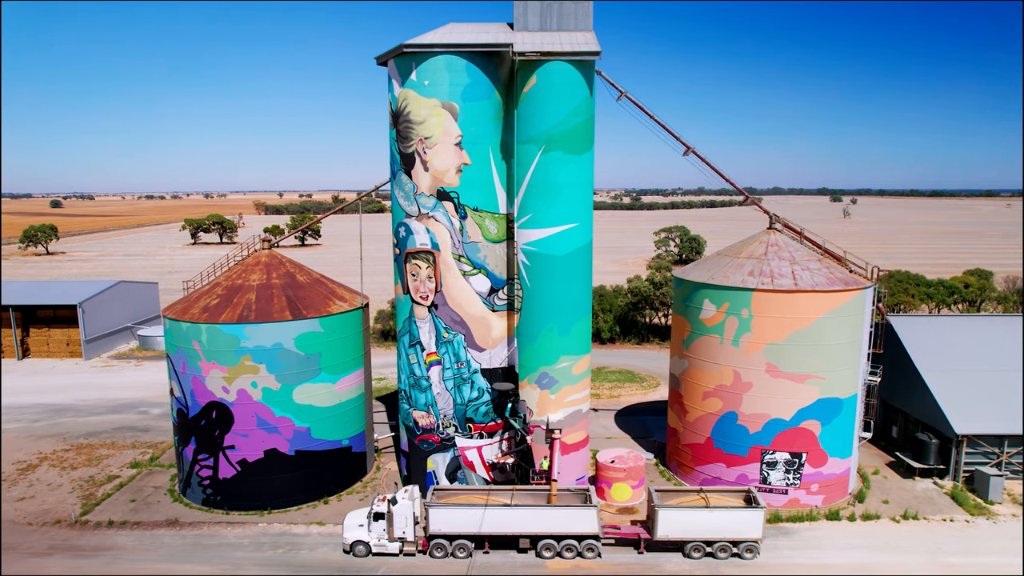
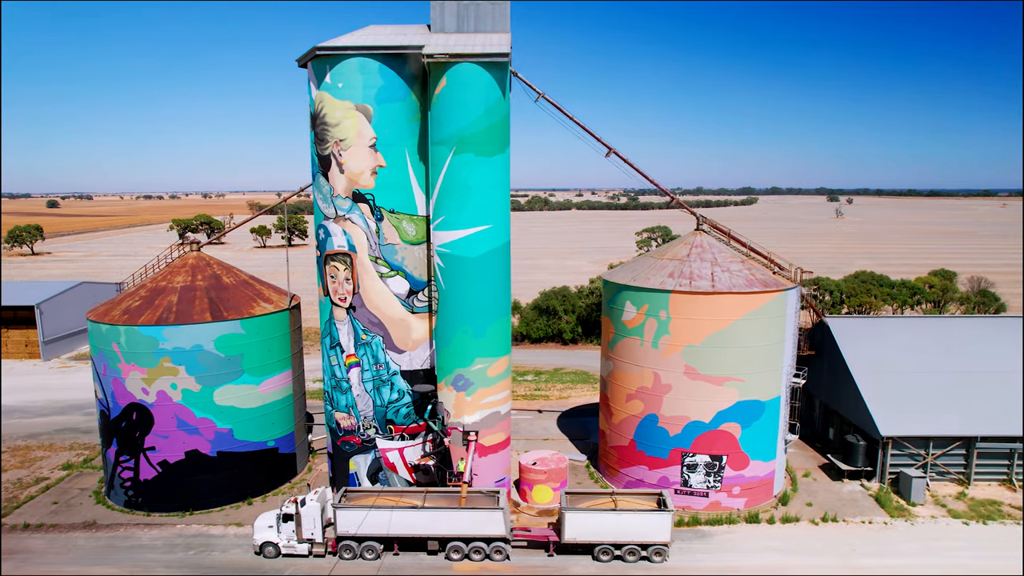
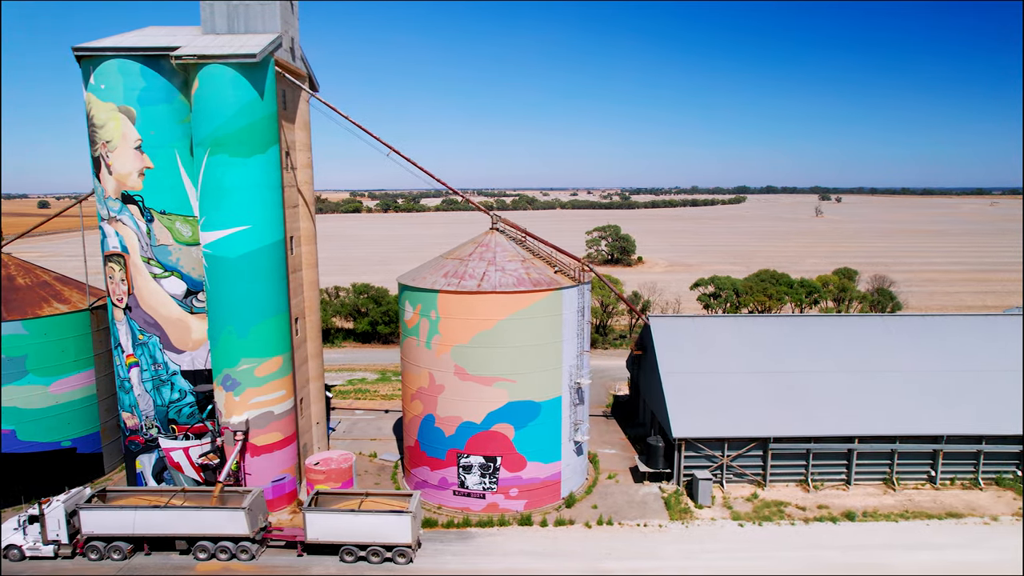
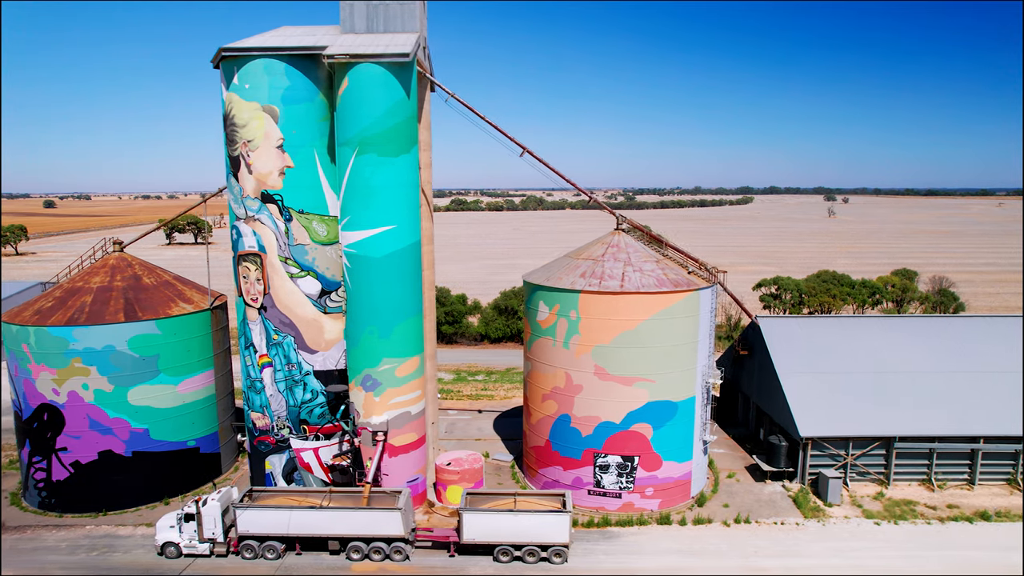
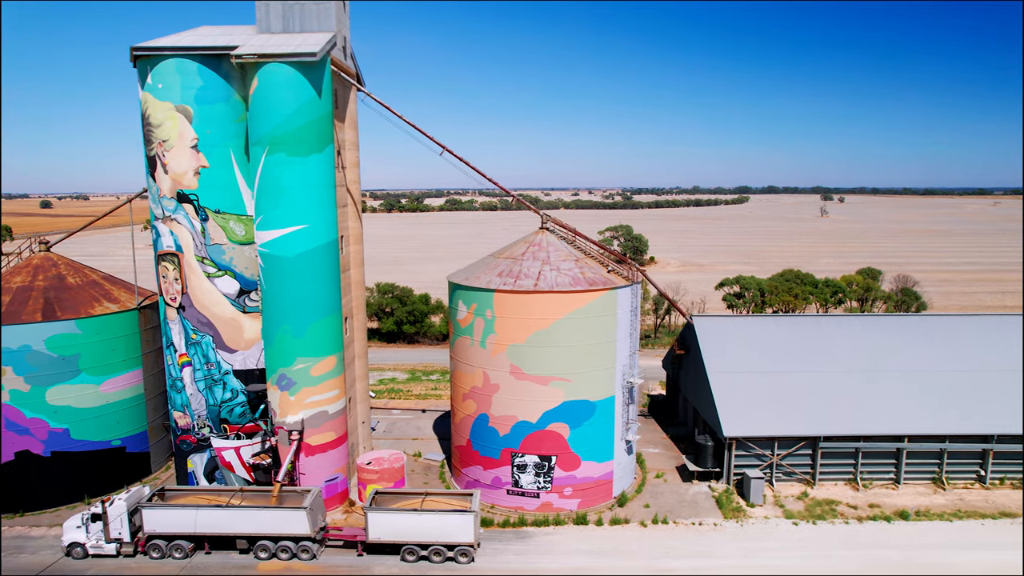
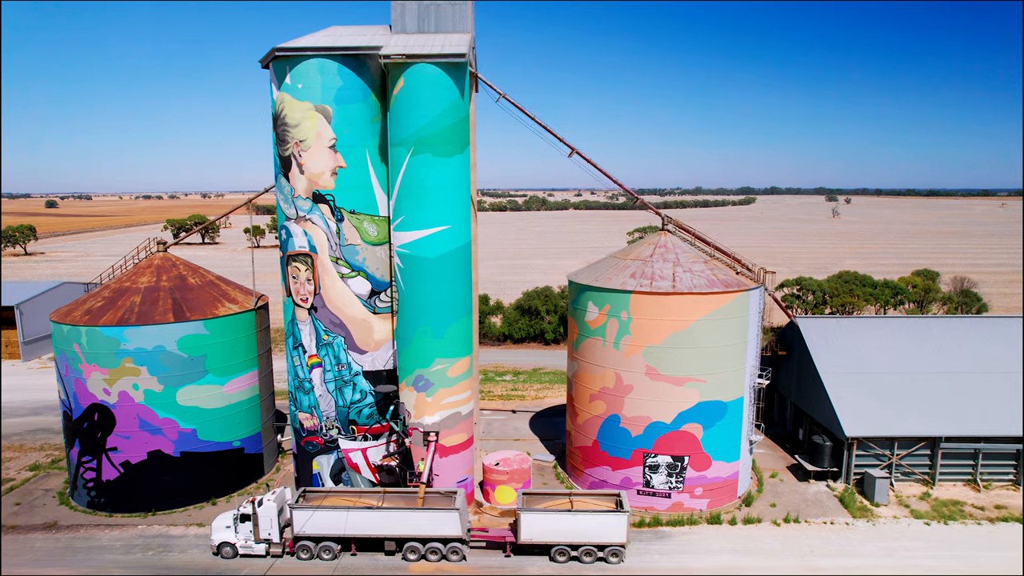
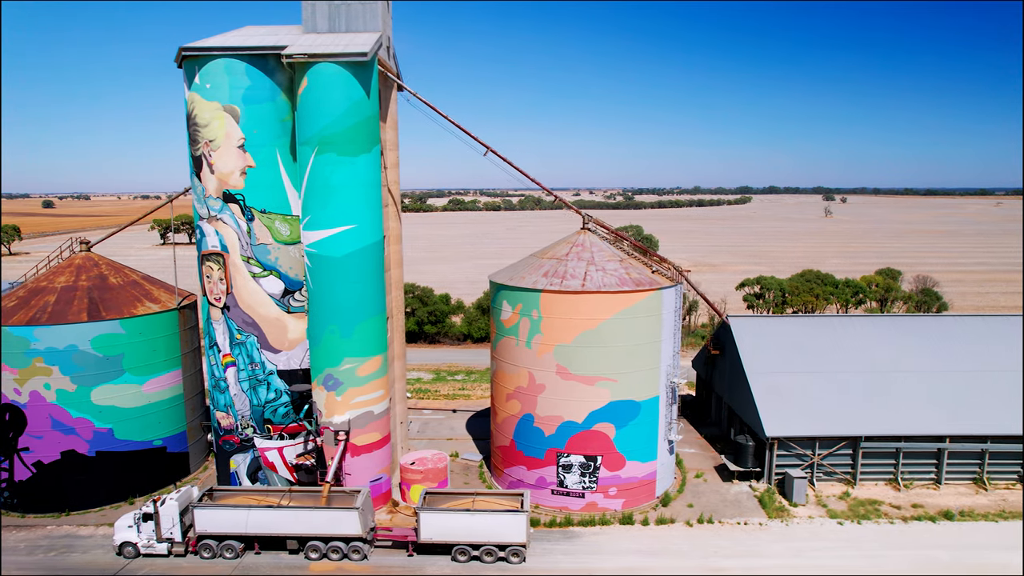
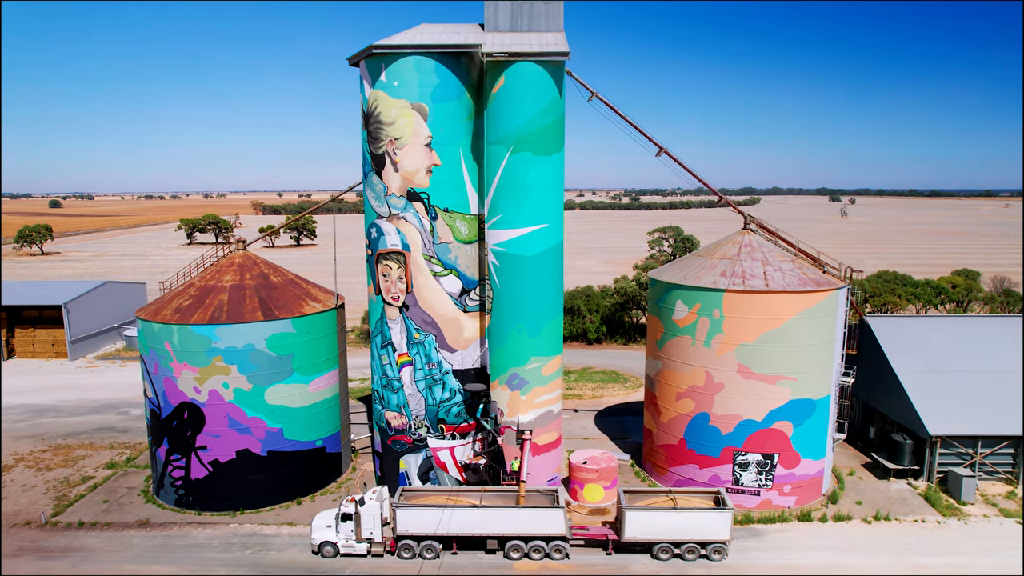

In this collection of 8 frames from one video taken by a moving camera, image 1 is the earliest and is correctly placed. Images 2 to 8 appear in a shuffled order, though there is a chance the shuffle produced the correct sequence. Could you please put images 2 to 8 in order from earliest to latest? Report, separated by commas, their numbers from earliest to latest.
8, 2, 6, 4, 7, 5, 3
